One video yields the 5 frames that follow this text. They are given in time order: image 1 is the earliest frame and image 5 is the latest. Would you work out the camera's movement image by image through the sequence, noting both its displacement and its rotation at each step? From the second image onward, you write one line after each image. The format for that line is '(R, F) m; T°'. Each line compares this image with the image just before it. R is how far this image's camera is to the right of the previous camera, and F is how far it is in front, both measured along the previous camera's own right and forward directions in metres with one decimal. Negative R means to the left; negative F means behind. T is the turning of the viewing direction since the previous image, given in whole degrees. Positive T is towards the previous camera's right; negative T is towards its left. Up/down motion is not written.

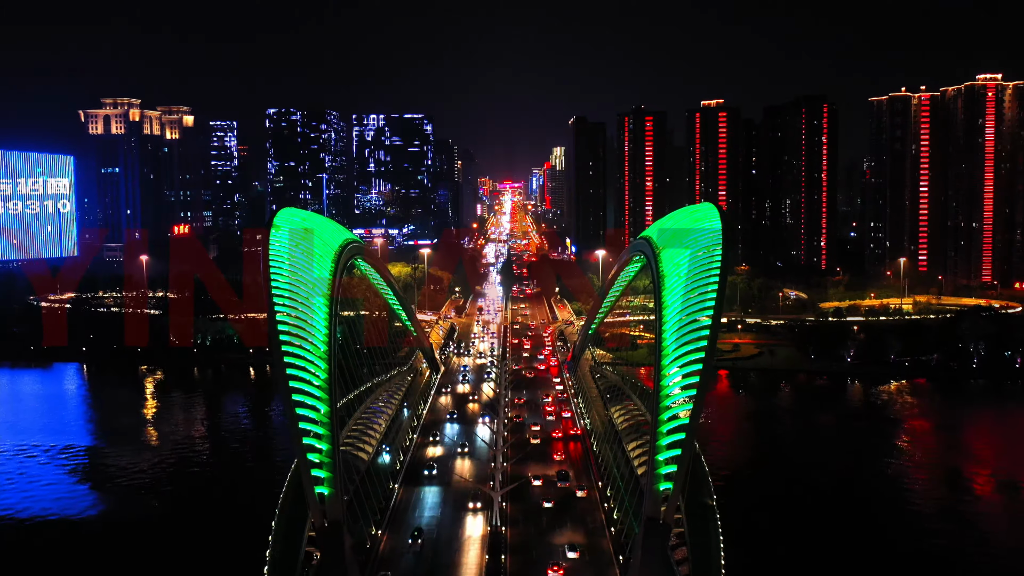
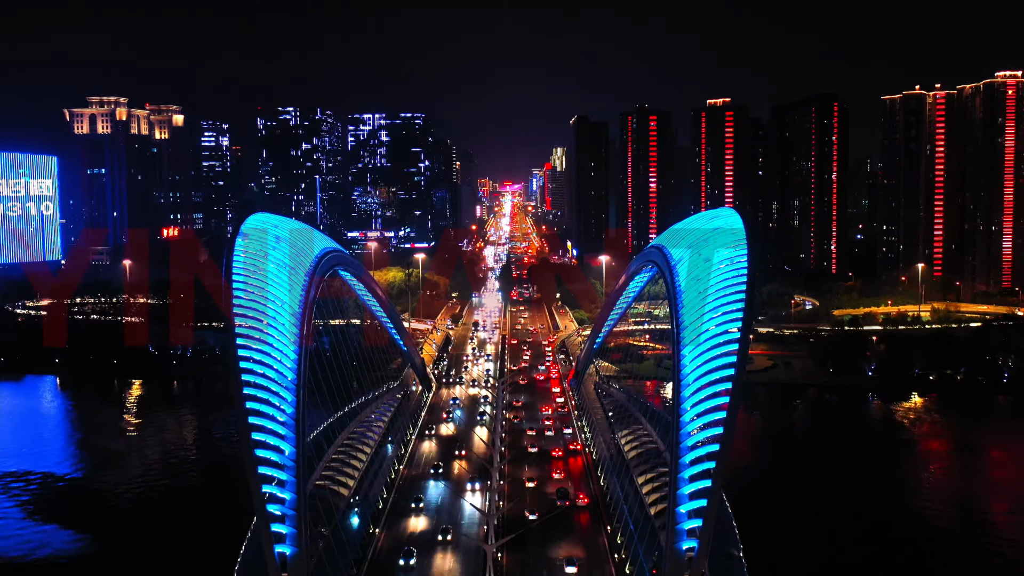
(0.0, +1.7) m; 0°
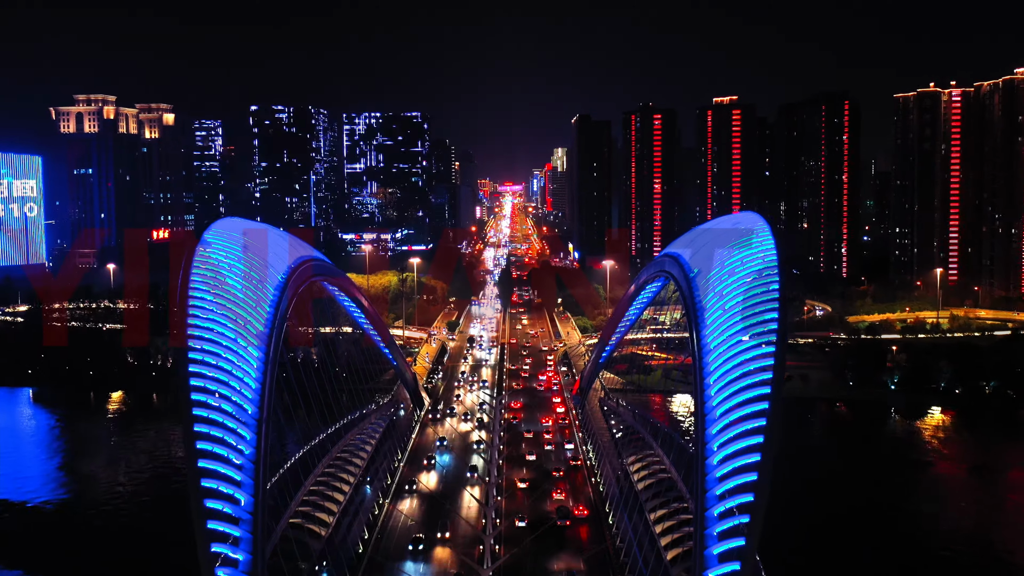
(0.0, +1.5) m; 0°
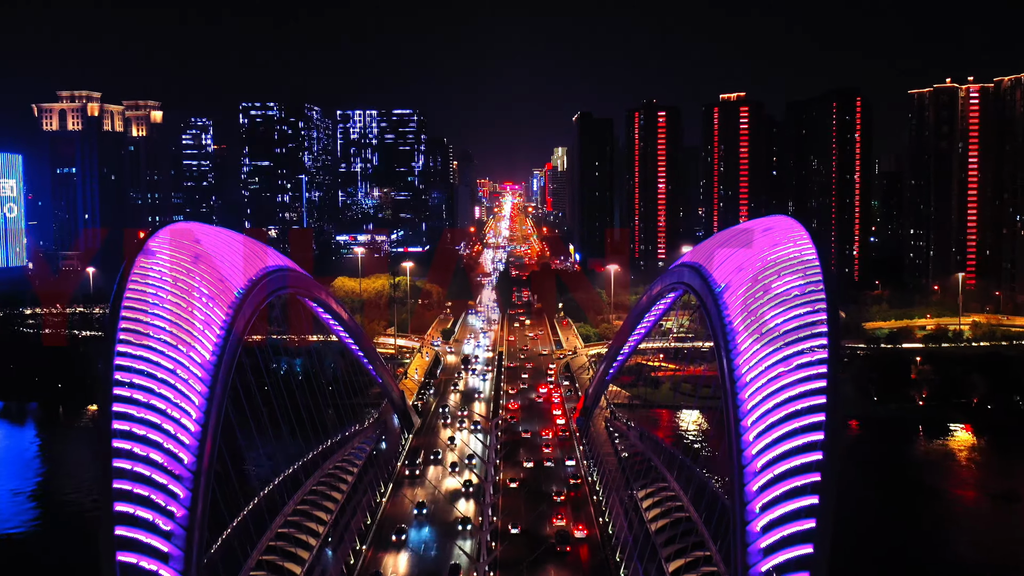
(0.0, +1.7) m; 0°
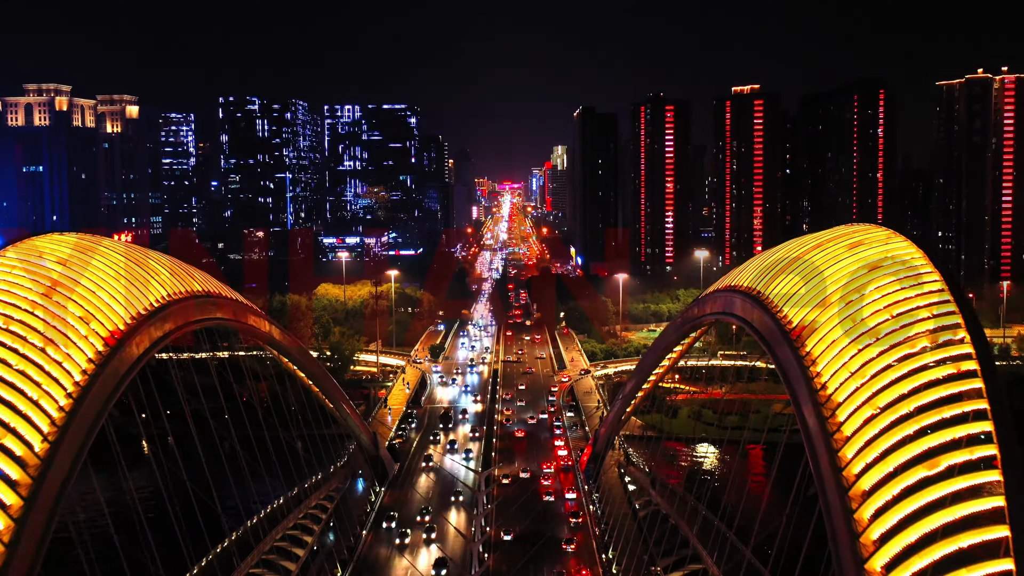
(+0.1, +3.0) m; 0°
